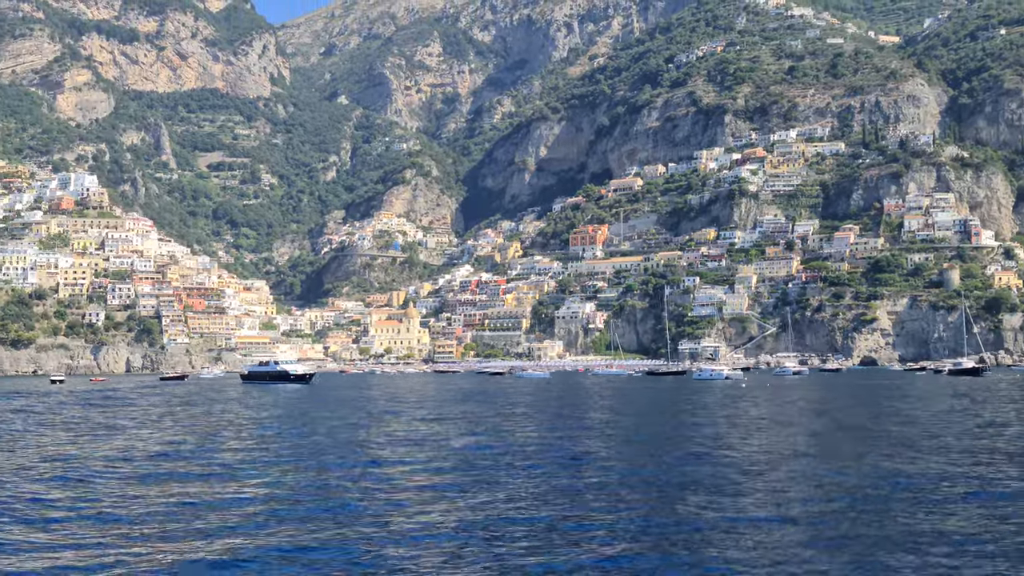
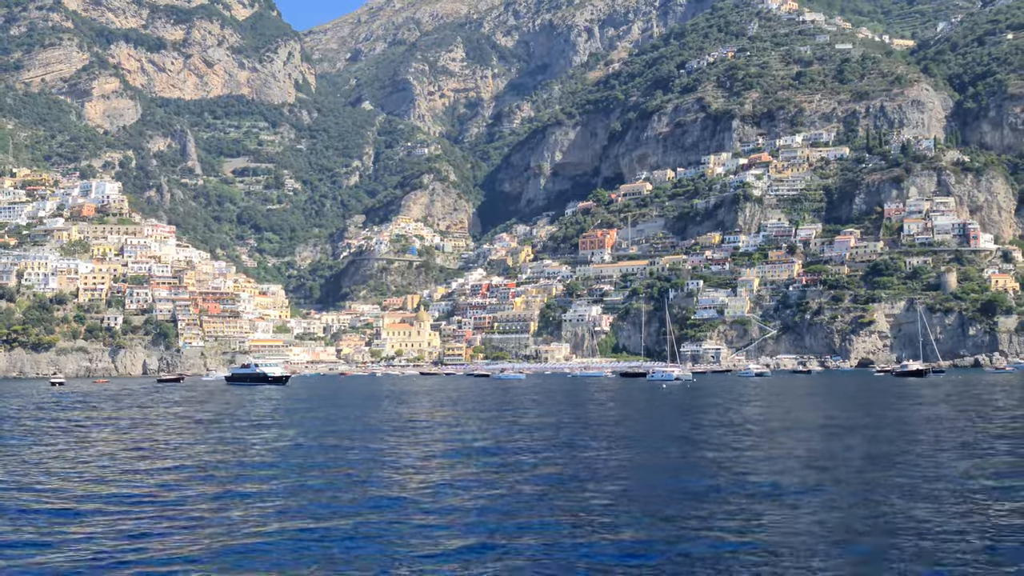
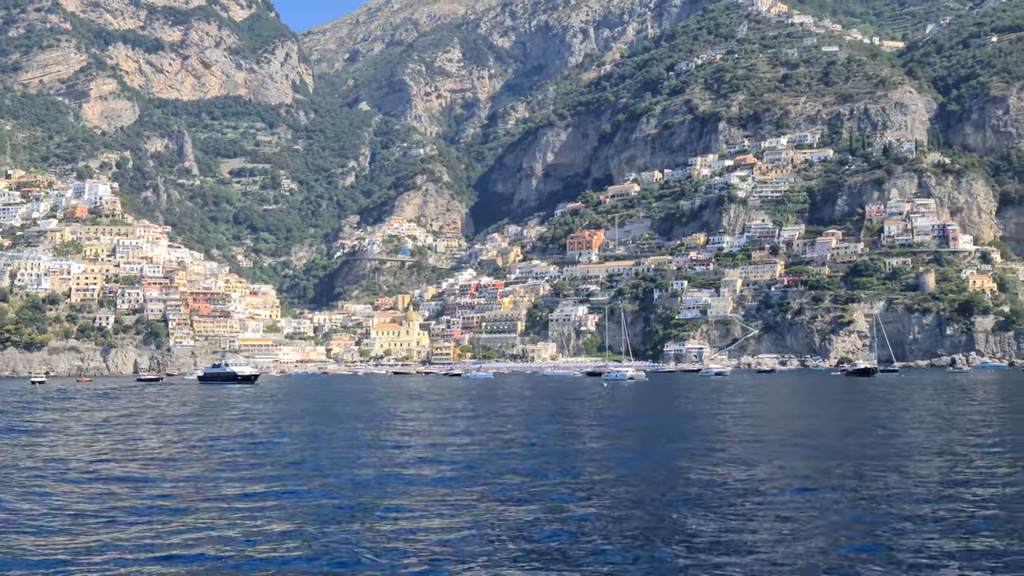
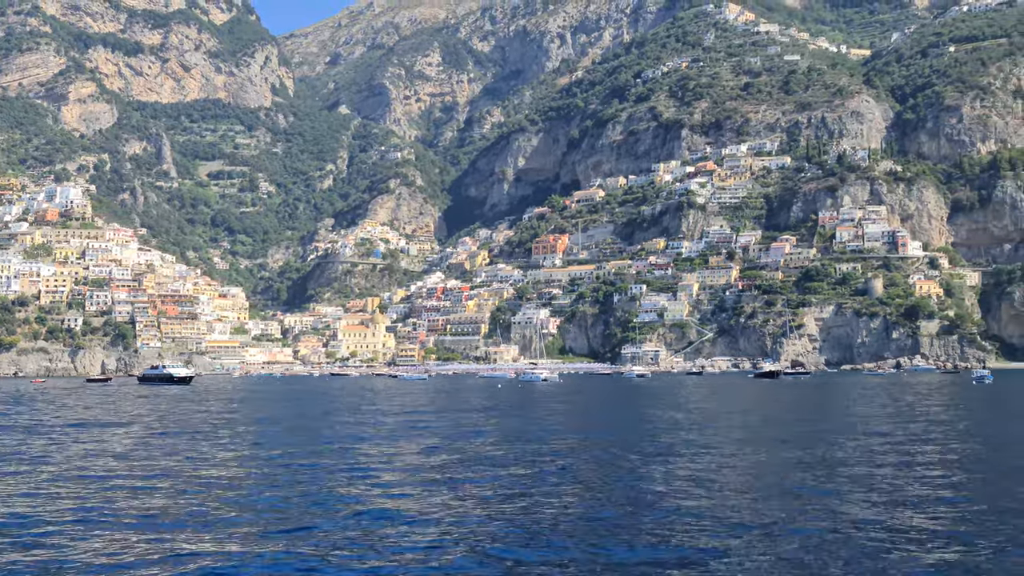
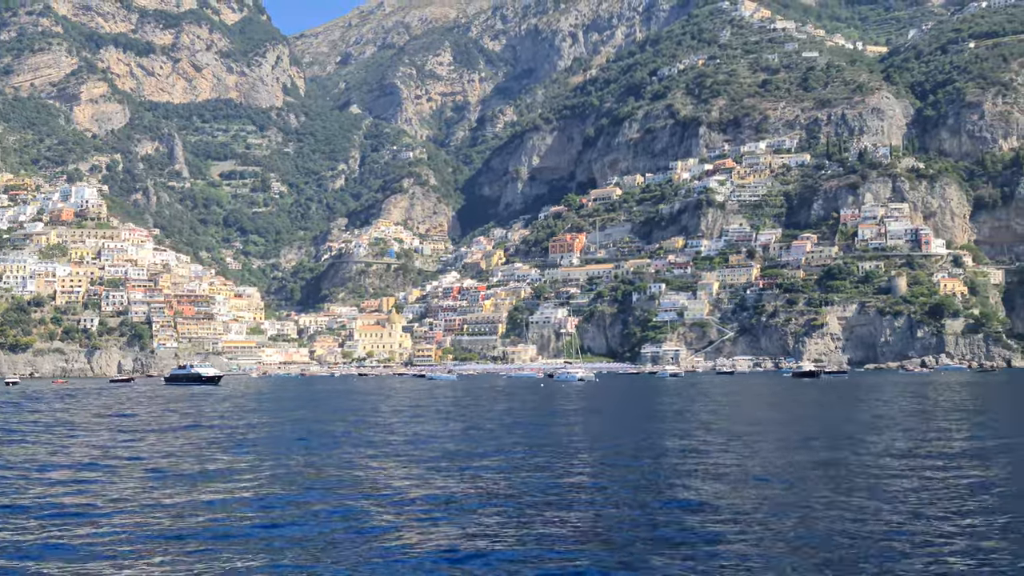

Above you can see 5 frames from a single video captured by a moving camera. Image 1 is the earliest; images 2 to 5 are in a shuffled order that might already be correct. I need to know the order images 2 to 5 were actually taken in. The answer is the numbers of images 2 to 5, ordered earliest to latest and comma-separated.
2, 3, 5, 4
